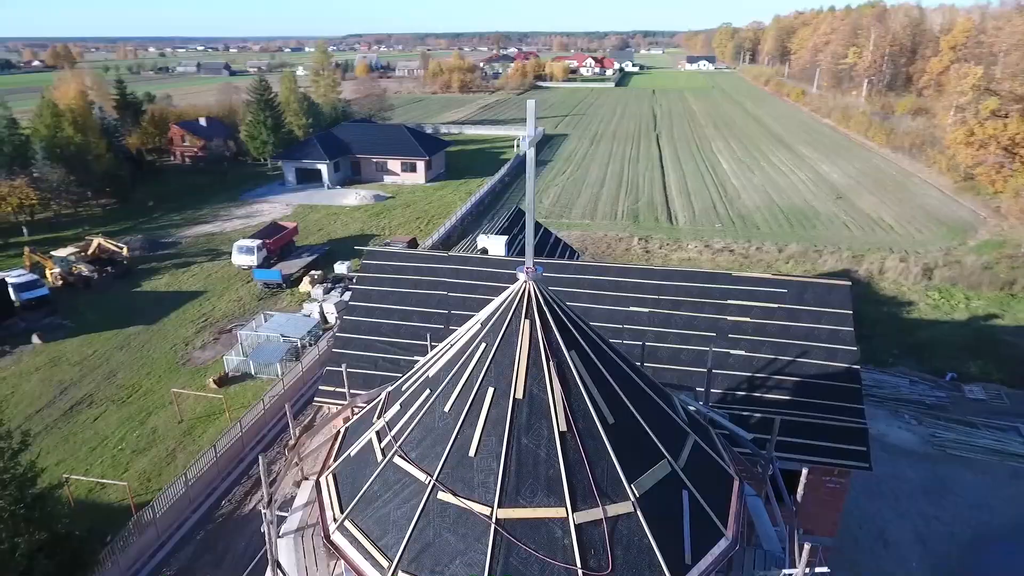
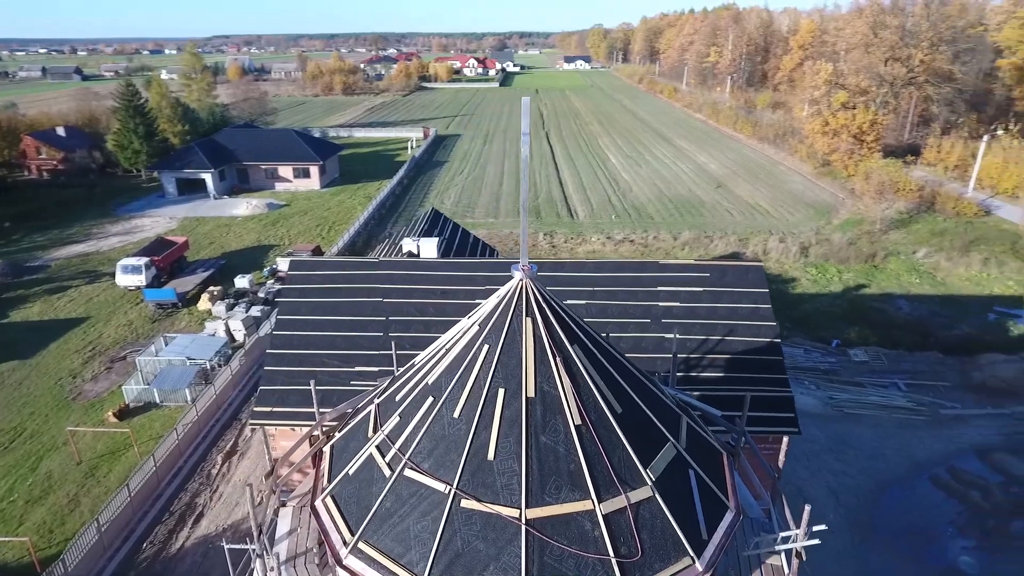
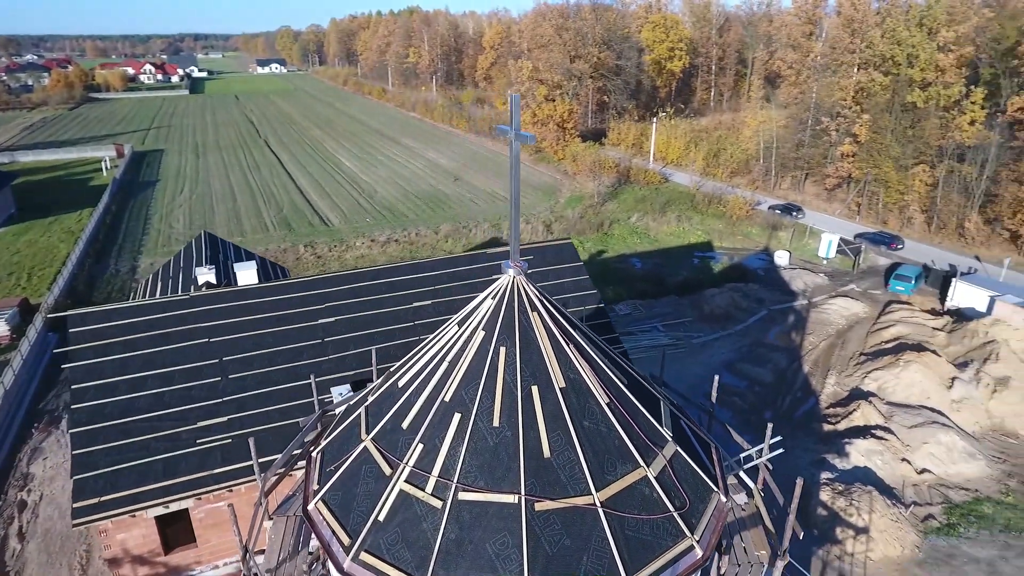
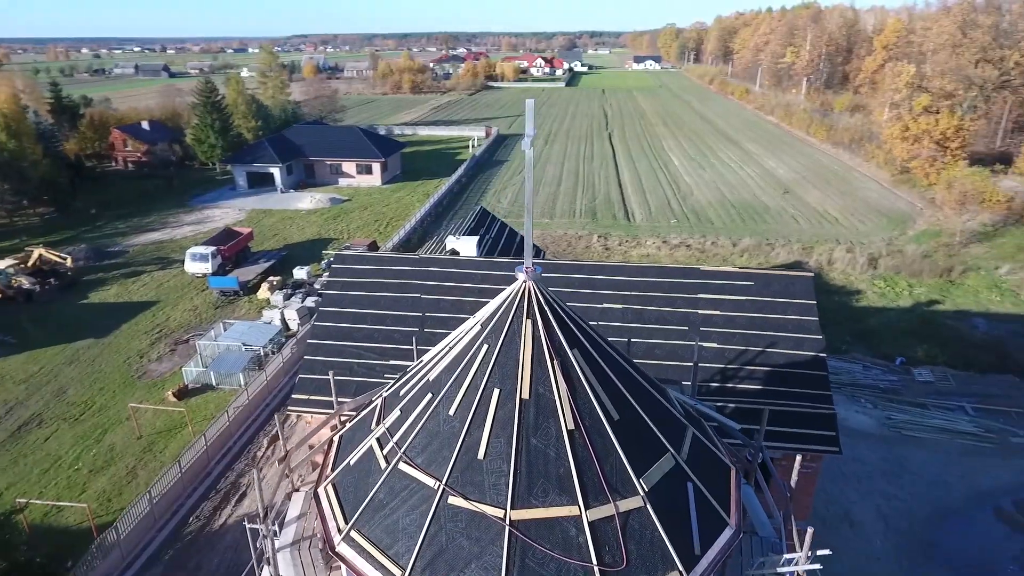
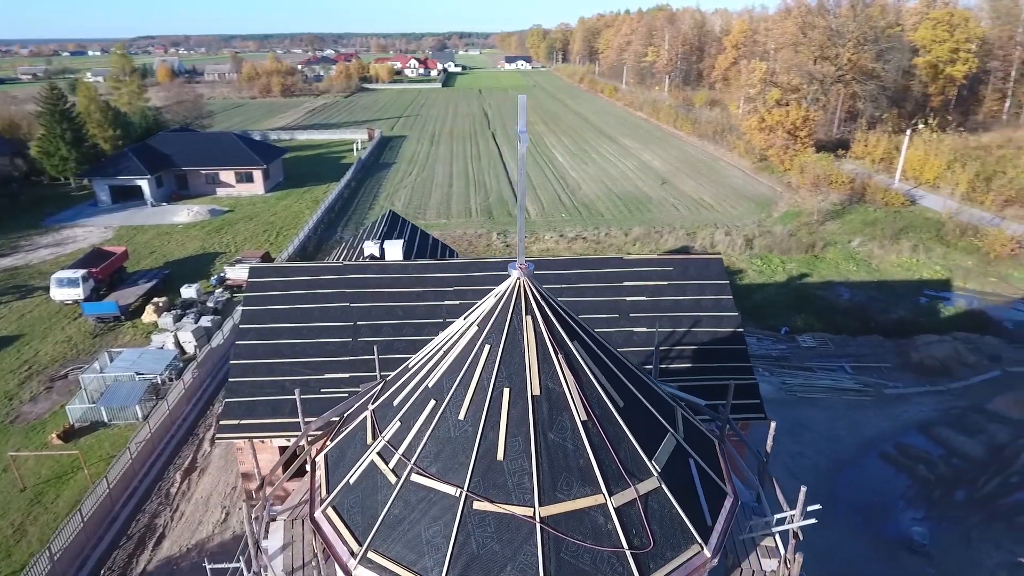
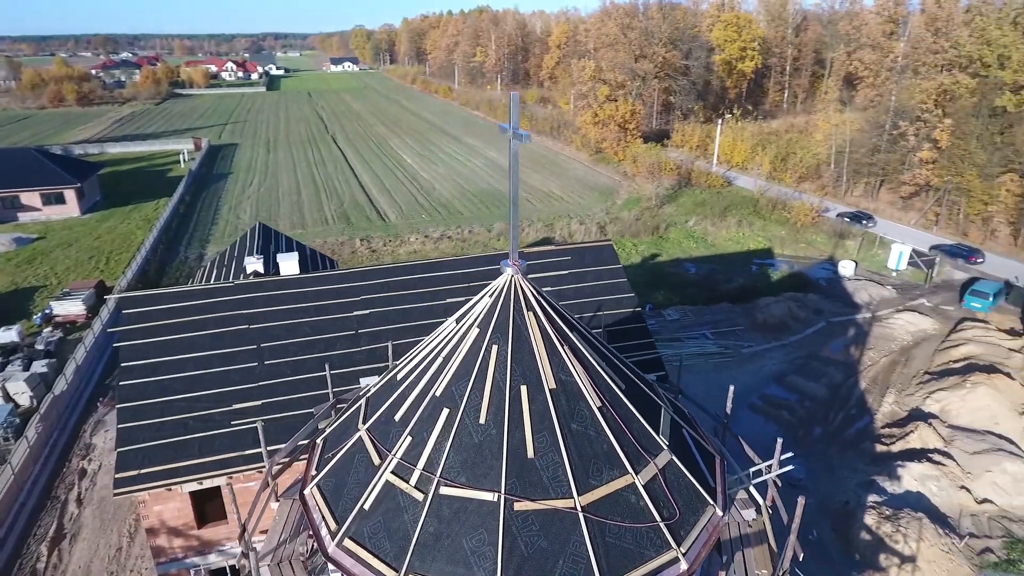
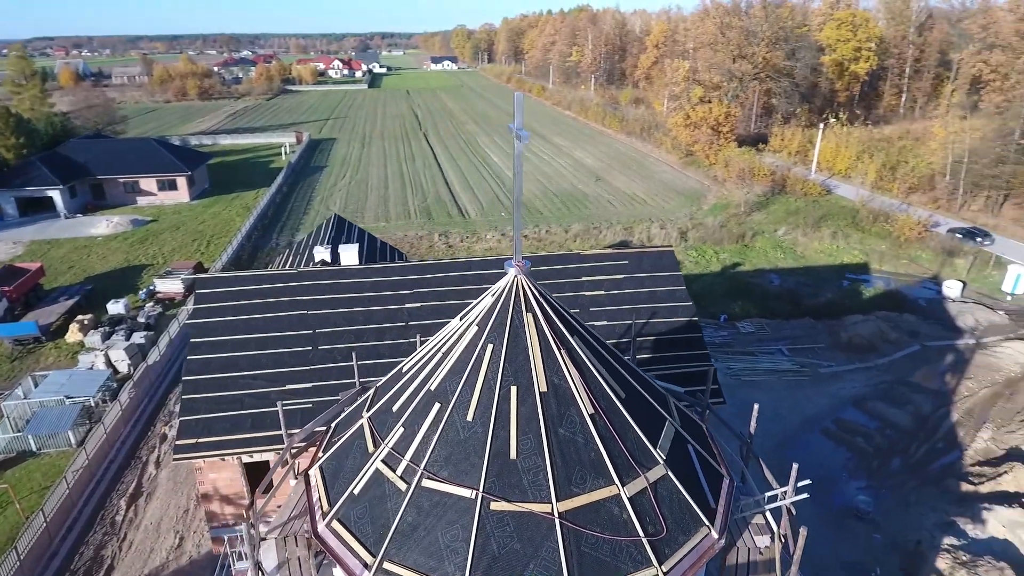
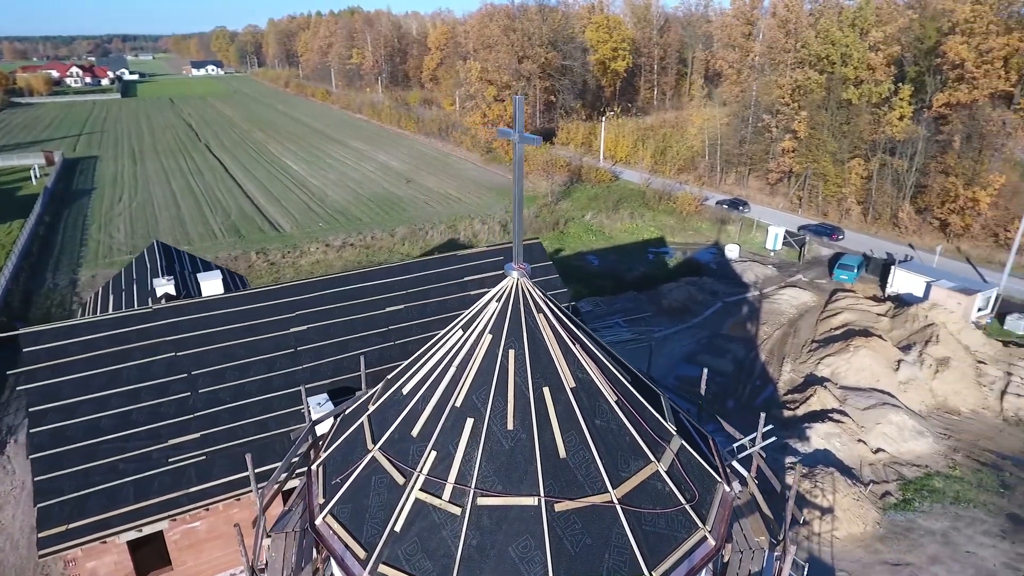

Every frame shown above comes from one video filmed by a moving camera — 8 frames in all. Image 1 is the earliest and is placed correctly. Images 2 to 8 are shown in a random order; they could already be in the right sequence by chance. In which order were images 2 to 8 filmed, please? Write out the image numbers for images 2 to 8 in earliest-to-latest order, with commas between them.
4, 2, 5, 7, 6, 3, 8
